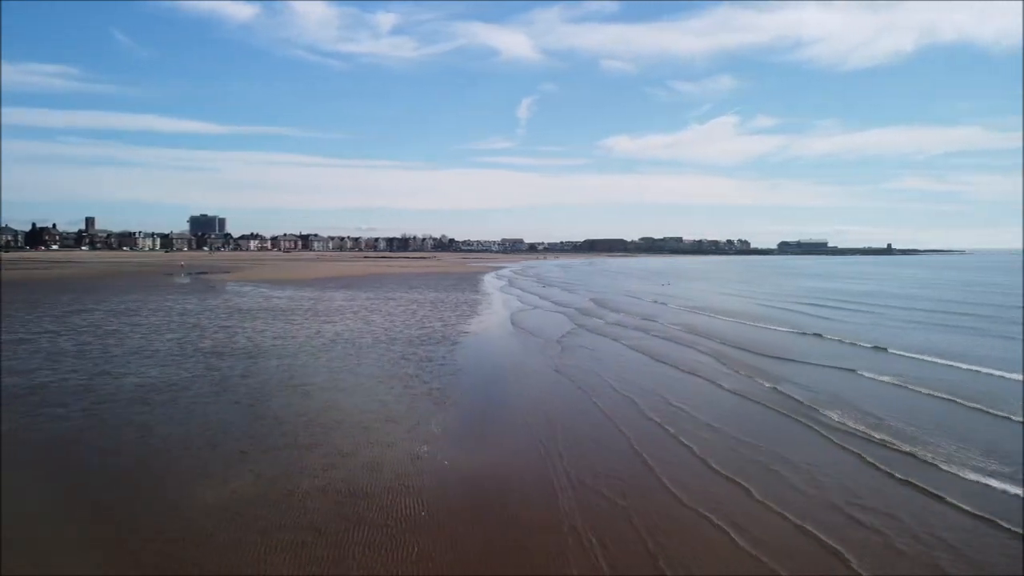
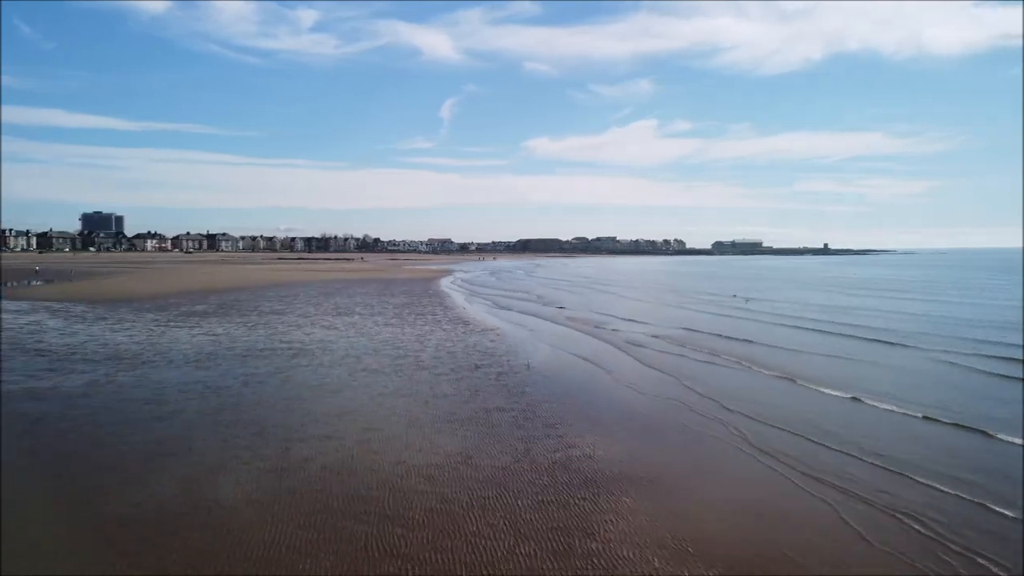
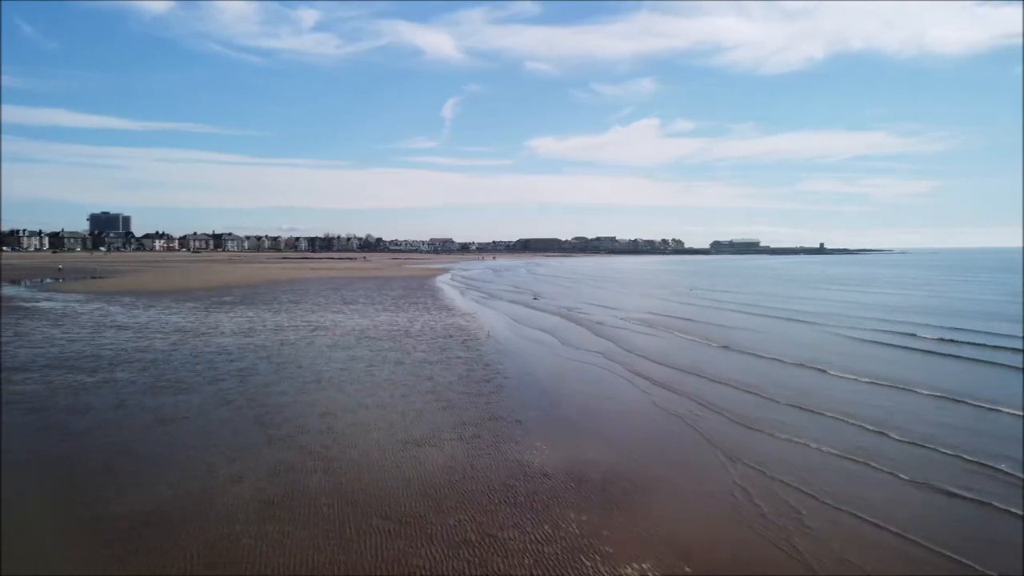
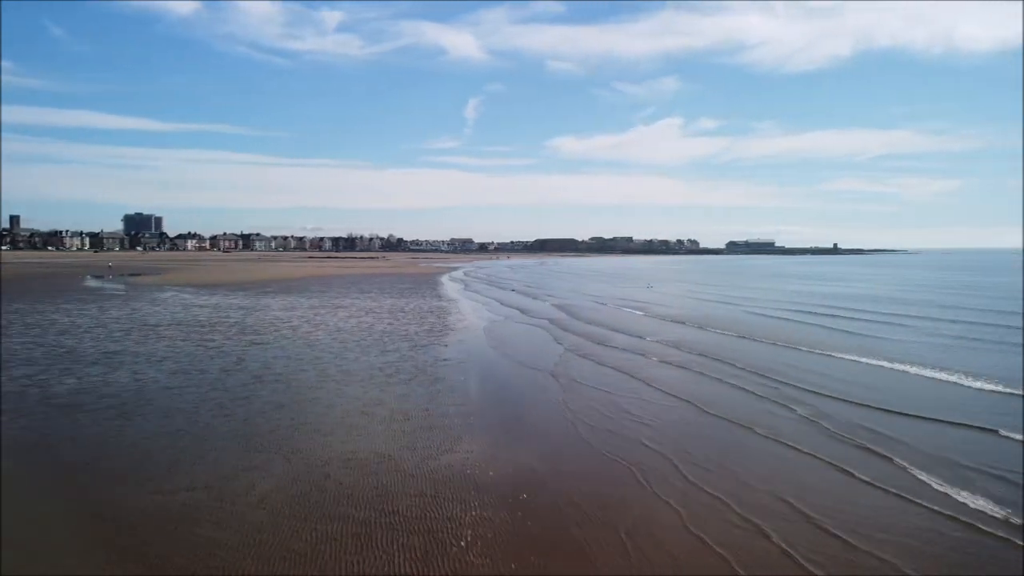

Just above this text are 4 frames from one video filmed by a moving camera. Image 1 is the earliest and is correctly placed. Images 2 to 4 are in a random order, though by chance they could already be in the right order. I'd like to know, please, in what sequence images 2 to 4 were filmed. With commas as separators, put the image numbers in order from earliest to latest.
4, 3, 2
